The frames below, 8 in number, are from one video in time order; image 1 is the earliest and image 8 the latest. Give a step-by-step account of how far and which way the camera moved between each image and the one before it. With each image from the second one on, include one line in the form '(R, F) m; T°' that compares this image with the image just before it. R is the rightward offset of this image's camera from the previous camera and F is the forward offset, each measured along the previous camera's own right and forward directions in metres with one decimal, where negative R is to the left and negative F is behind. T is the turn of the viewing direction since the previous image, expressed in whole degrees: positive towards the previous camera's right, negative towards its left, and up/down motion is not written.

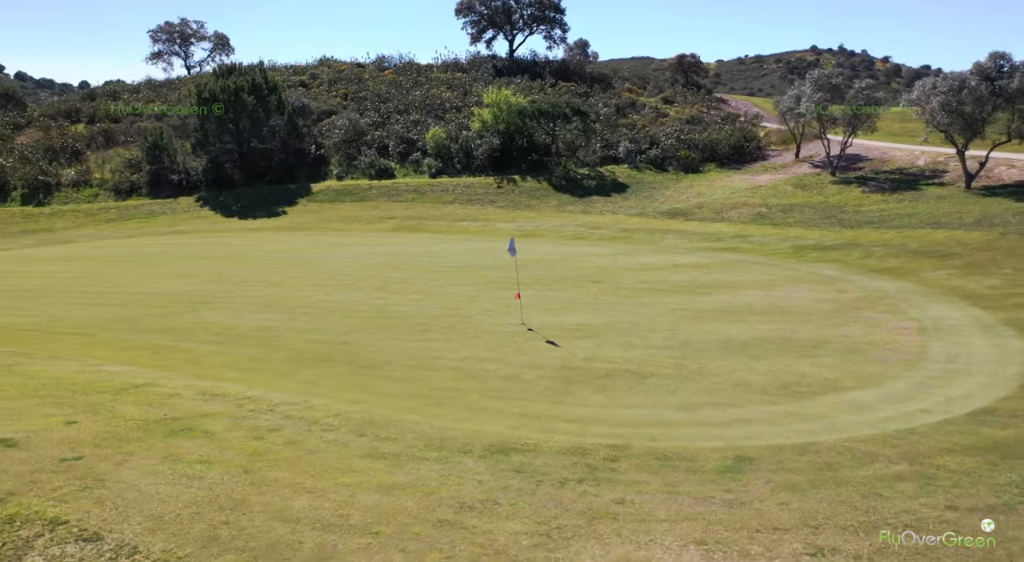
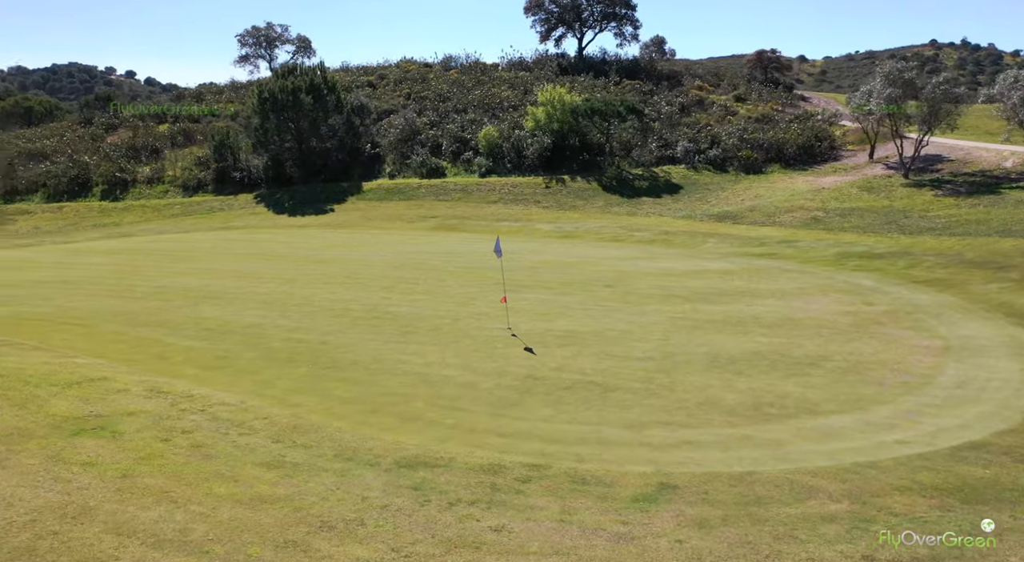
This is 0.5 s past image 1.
(+1.5, +0.5) m; -5°
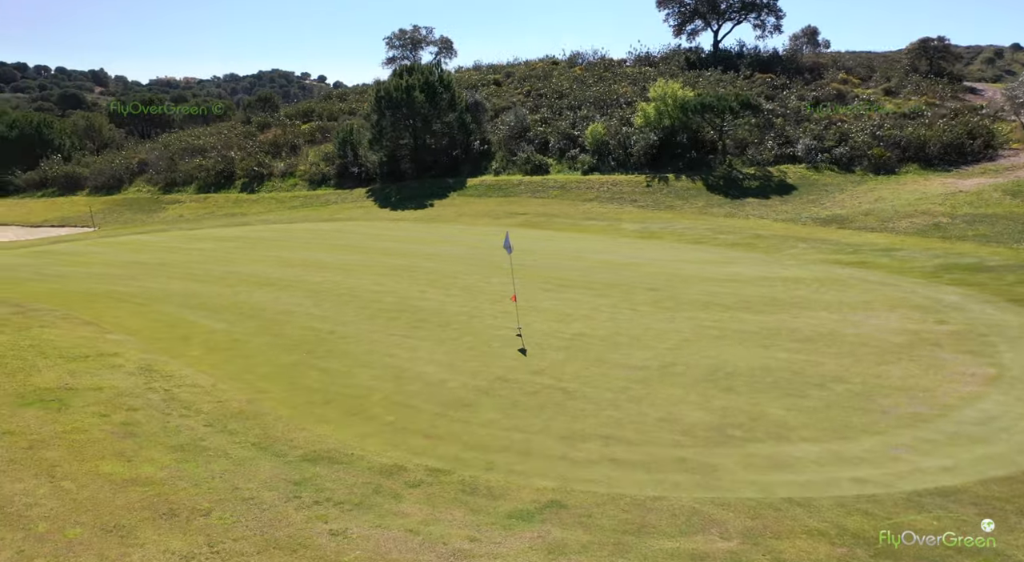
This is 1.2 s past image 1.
(+2.0, +0.5) m; -10°
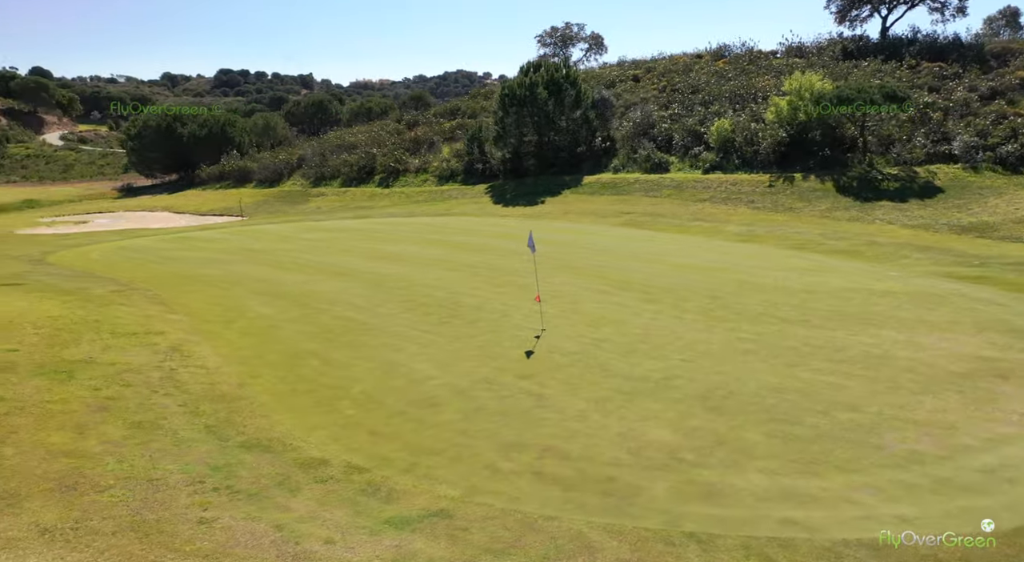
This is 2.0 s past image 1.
(+1.9, +0.4) m; -11°
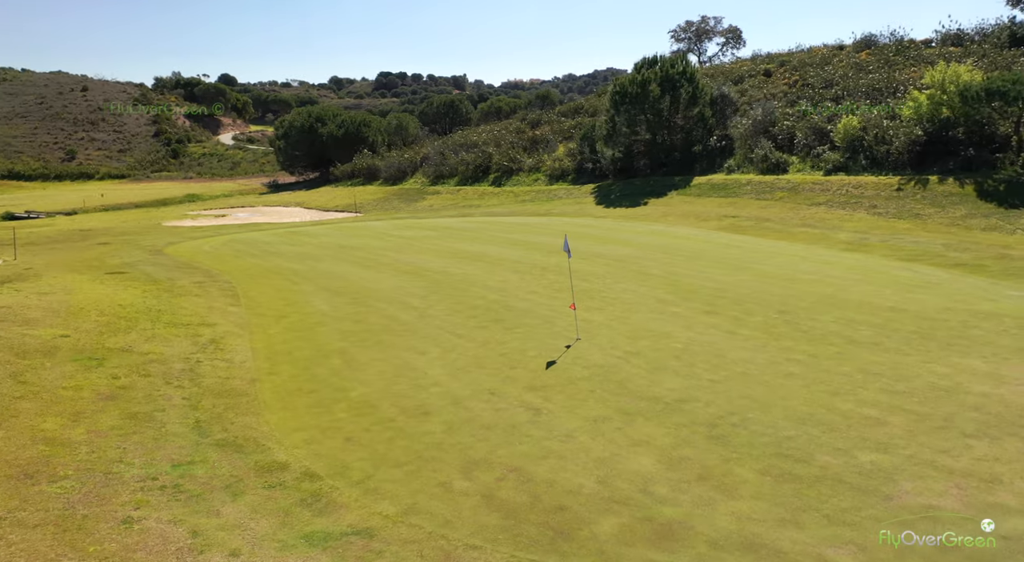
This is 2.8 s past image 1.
(+1.4, +0.5) m; -10°
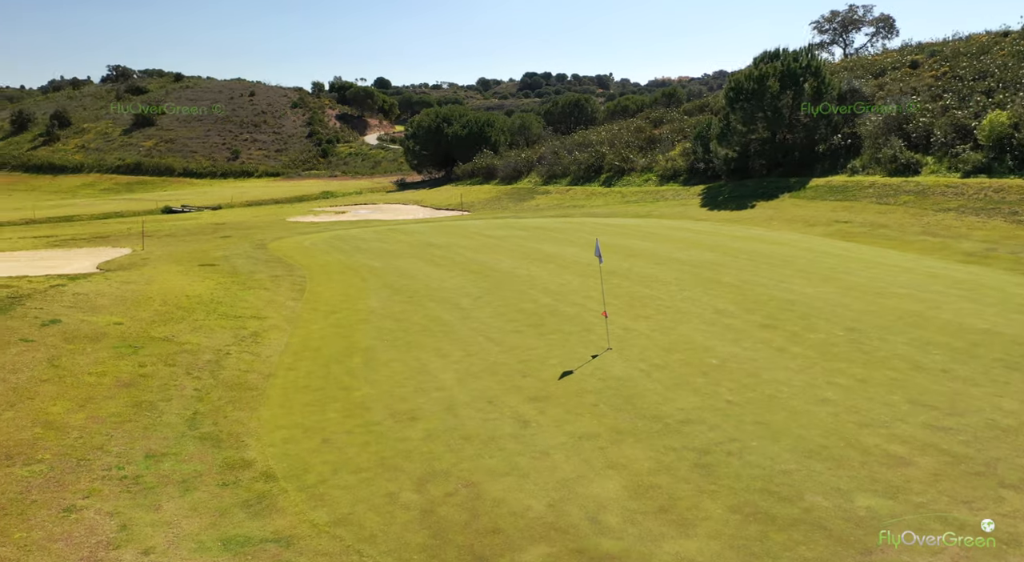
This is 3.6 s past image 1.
(+1.4, +0.4) m; -10°
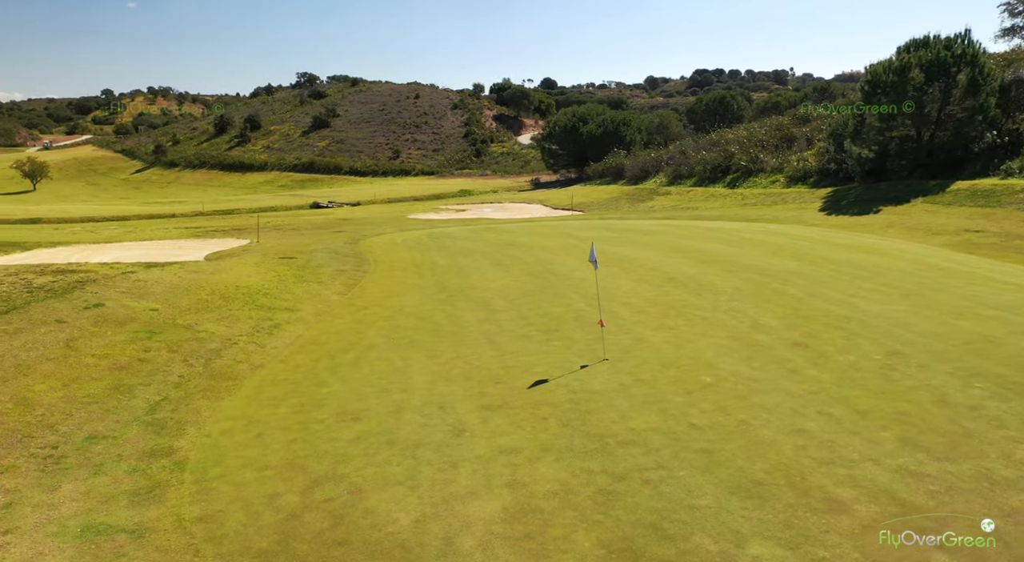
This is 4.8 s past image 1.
(+2.1, +0.4) m; -11°
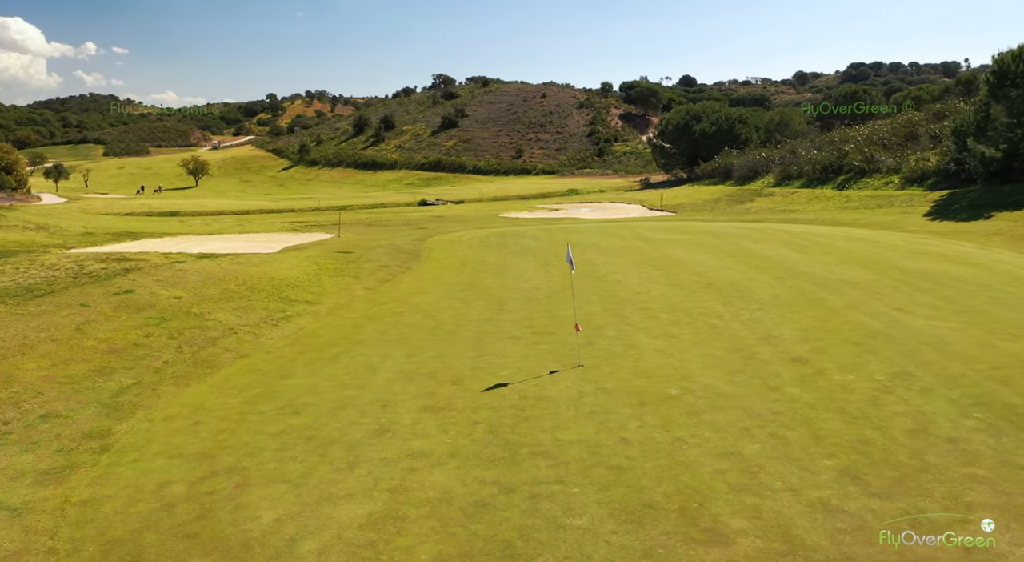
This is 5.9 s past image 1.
(+2.0, +0.2) m; -9°
